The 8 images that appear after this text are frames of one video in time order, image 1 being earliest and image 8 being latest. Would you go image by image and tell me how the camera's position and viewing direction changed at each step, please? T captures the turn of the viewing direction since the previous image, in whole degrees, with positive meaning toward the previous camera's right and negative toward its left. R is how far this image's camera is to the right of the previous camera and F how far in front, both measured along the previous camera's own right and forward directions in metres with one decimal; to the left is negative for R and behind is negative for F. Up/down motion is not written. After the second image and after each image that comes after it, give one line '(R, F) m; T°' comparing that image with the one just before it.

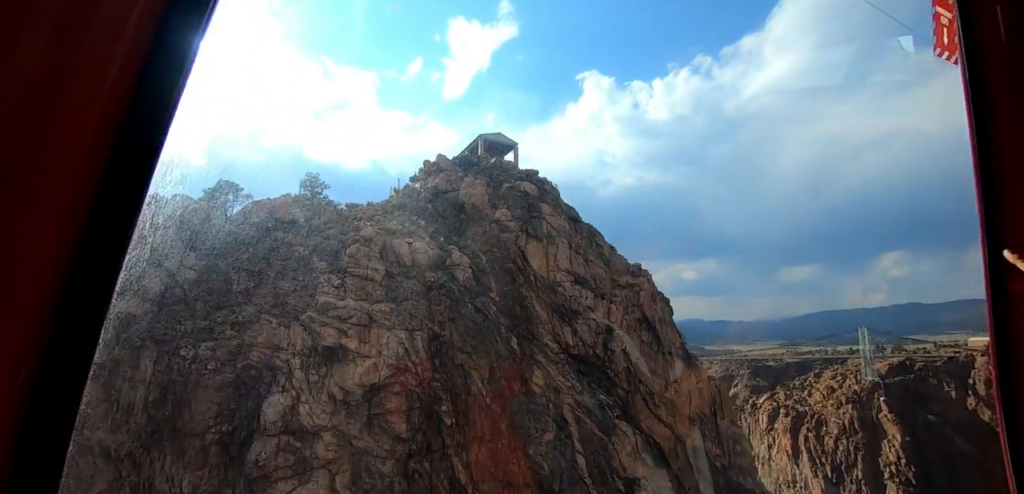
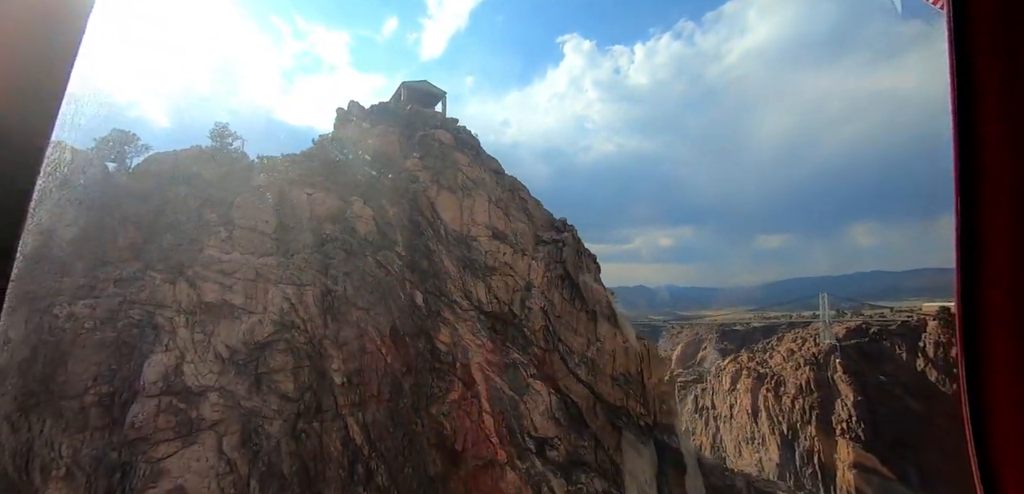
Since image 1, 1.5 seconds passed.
(+1.7, +0.6) m; +1°
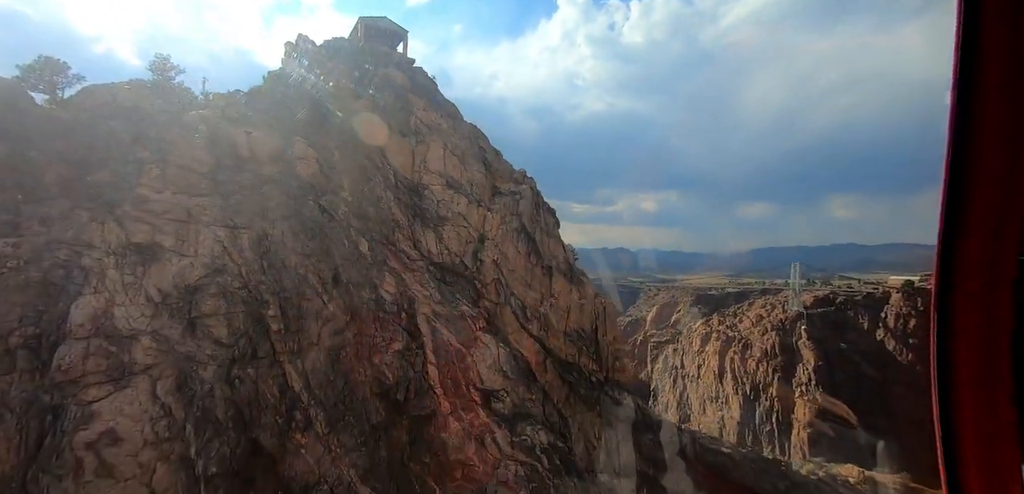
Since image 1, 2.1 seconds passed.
(+0.8, +0.3) m; +2°
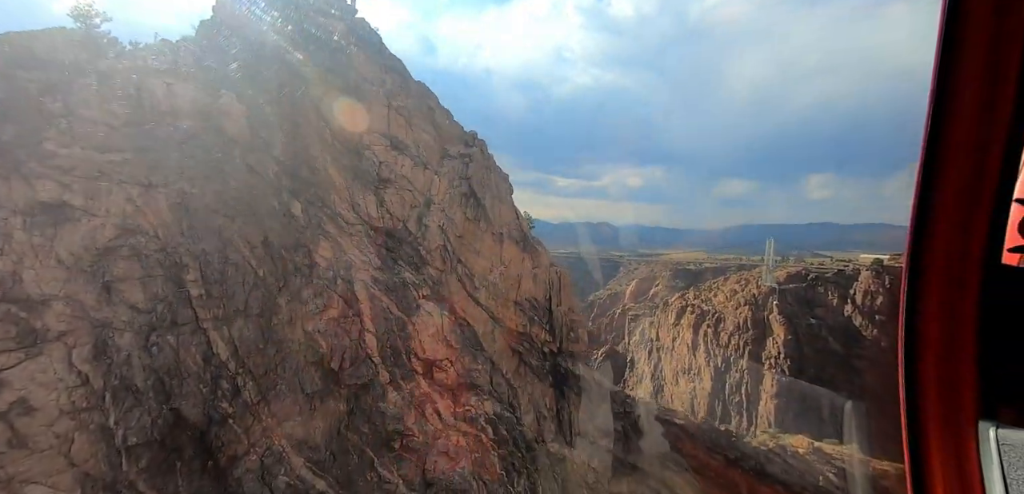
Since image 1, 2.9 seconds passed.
(+0.9, +0.4) m; +1°
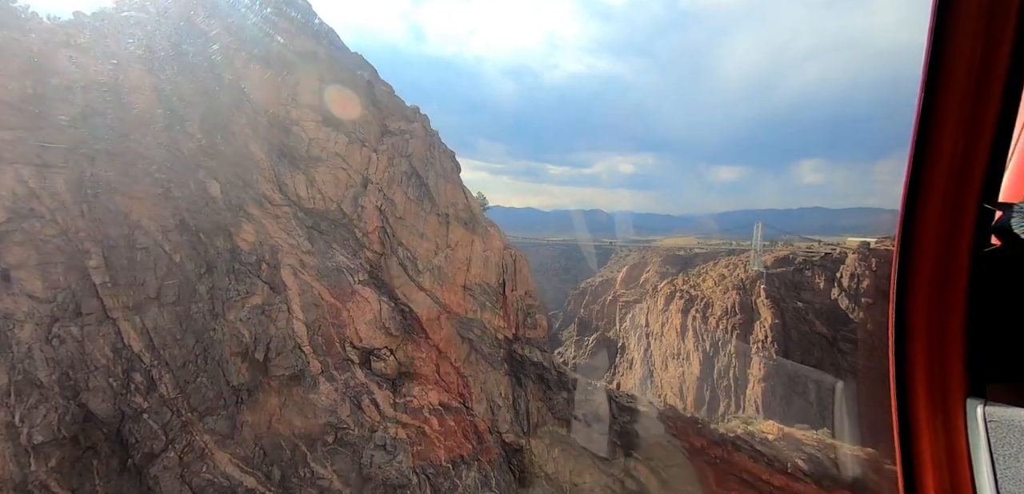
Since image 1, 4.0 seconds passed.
(+1.1, +0.6) m; 0°
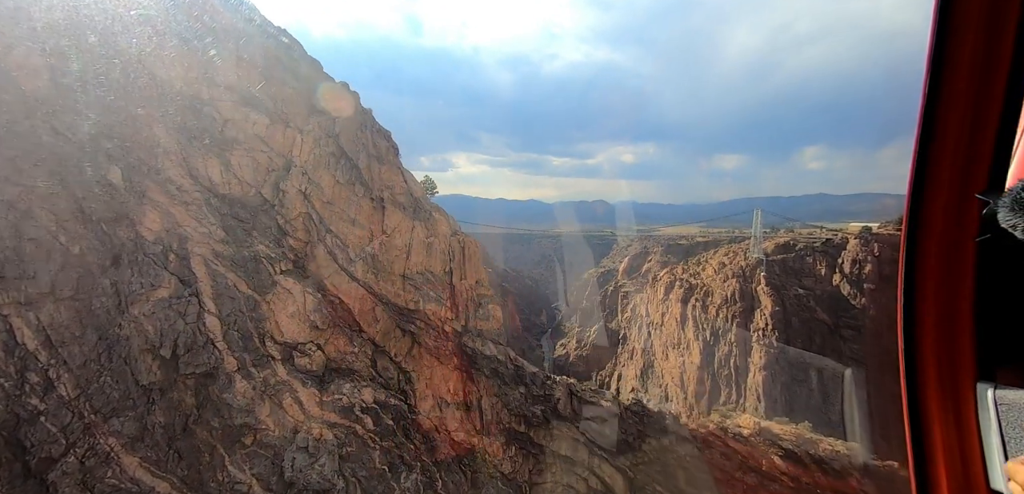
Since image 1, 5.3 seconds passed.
(+1.5, +0.8) m; -2°
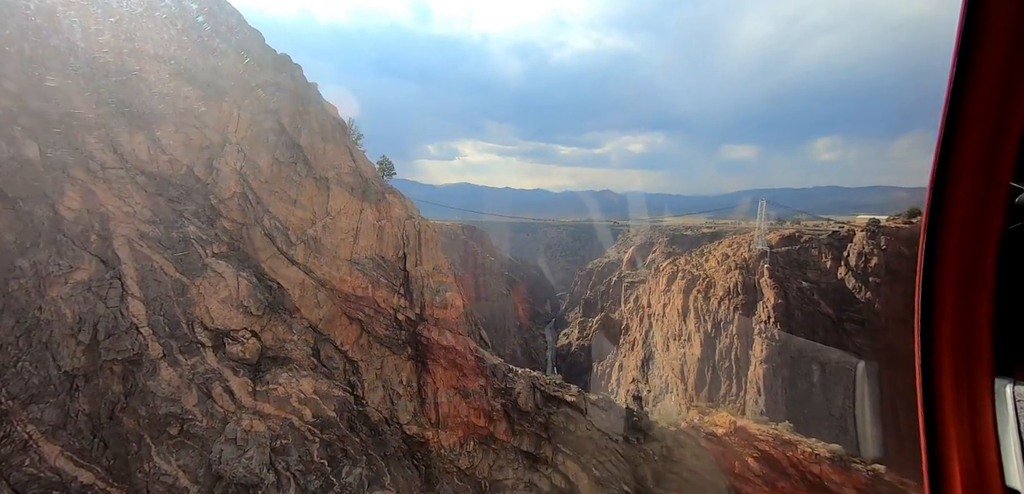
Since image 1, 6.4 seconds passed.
(+1.2, +0.6) m; -2°
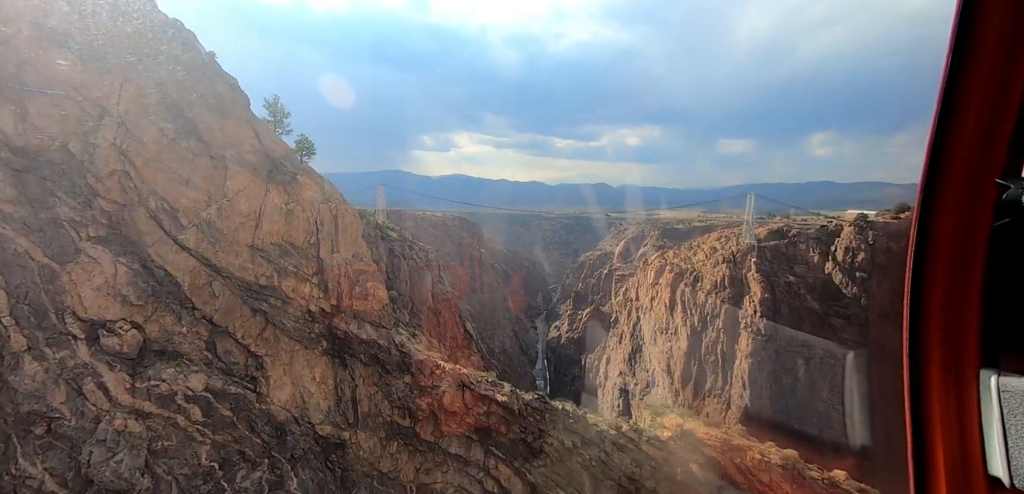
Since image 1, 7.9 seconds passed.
(+1.6, +0.8) m; -1°
